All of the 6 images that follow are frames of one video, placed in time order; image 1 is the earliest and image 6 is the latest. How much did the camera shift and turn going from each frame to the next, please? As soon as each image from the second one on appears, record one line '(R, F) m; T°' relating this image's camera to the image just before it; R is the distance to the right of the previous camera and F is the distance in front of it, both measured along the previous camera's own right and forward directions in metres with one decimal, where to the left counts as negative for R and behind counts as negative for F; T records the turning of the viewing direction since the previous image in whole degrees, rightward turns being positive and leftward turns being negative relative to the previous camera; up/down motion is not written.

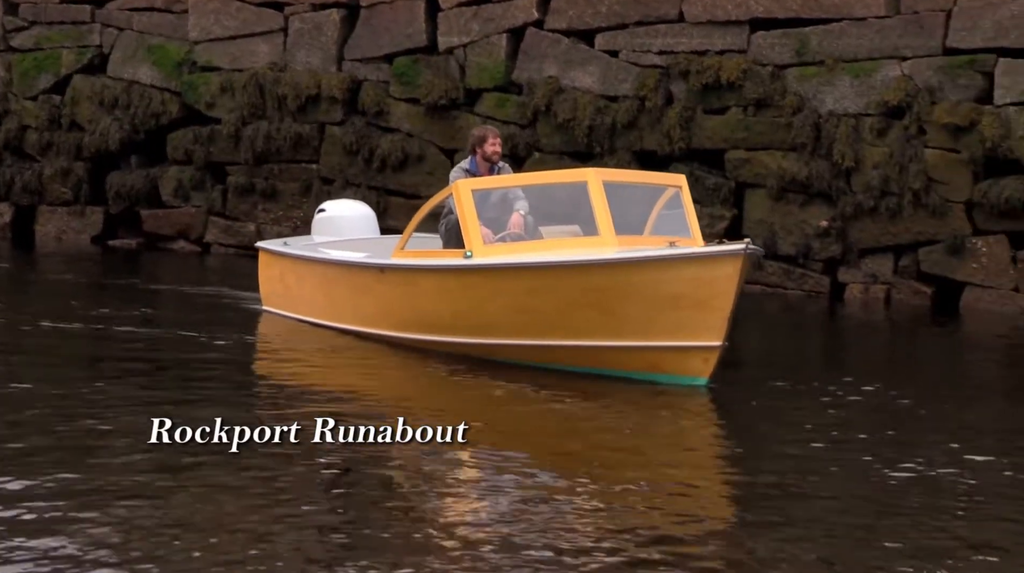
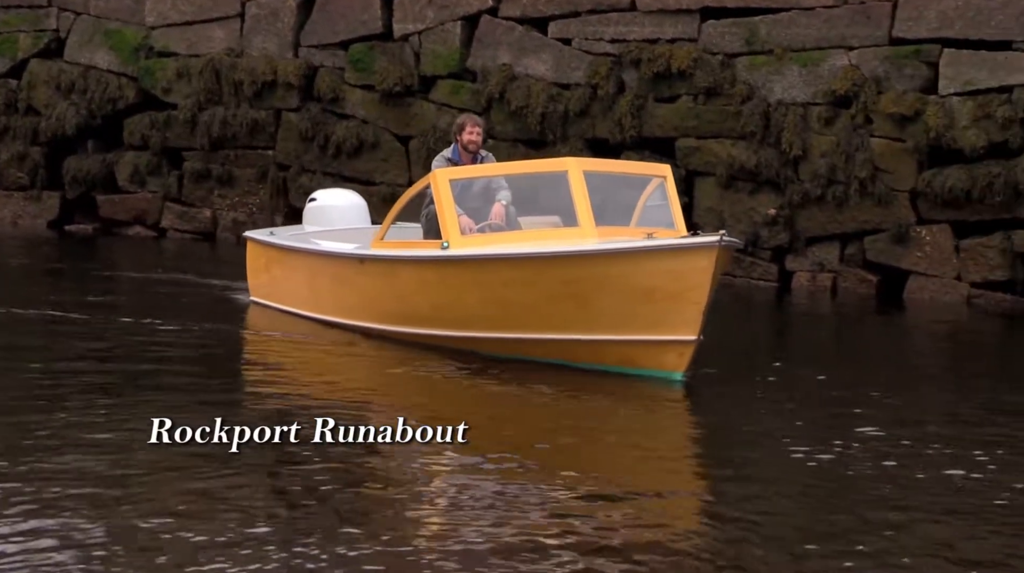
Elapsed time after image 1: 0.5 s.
(+0.3, -0.1) m; +1°
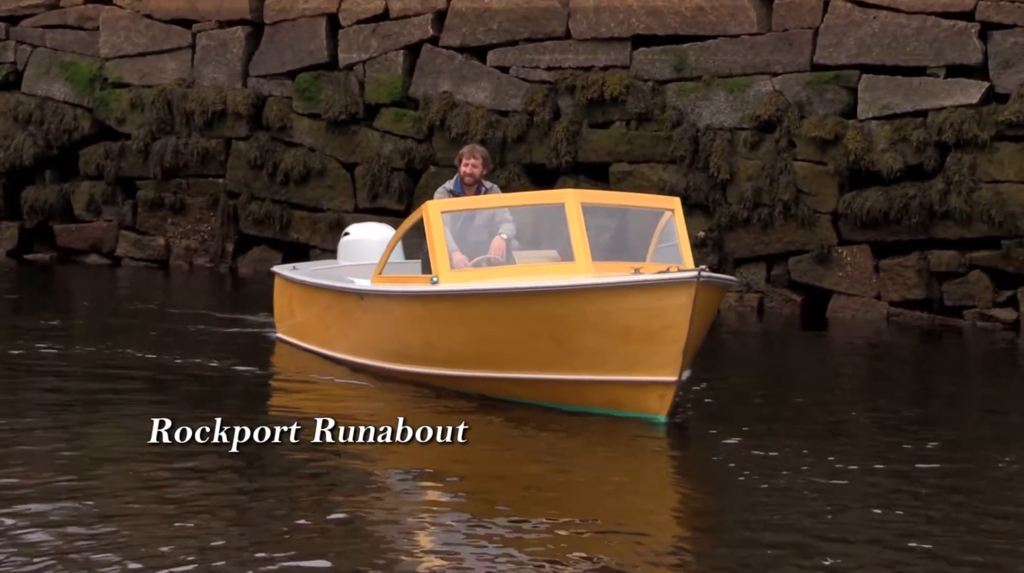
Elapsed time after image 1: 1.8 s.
(+0.6, -0.4) m; 0°
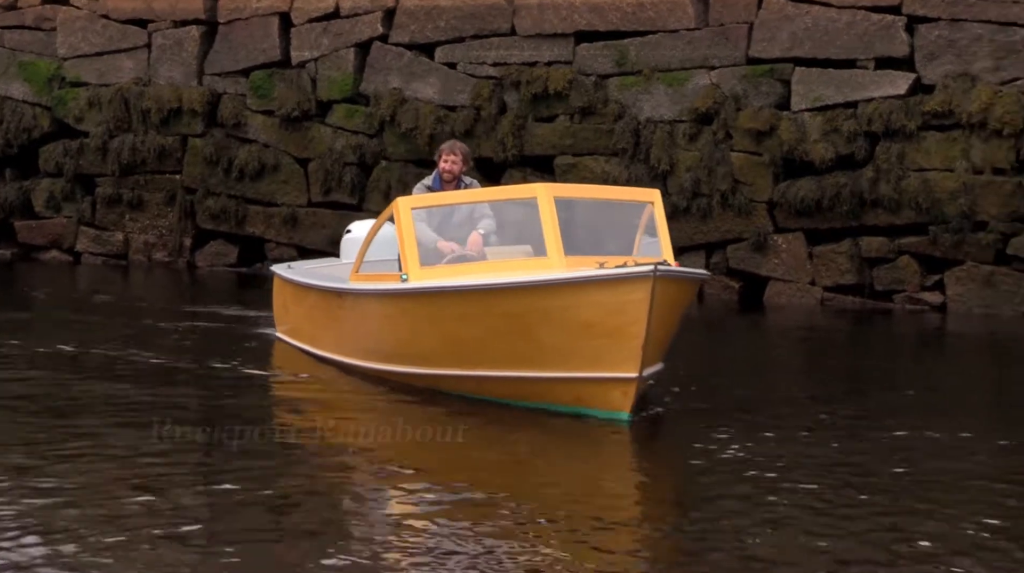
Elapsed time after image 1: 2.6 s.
(+0.3, -0.4) m; +1°
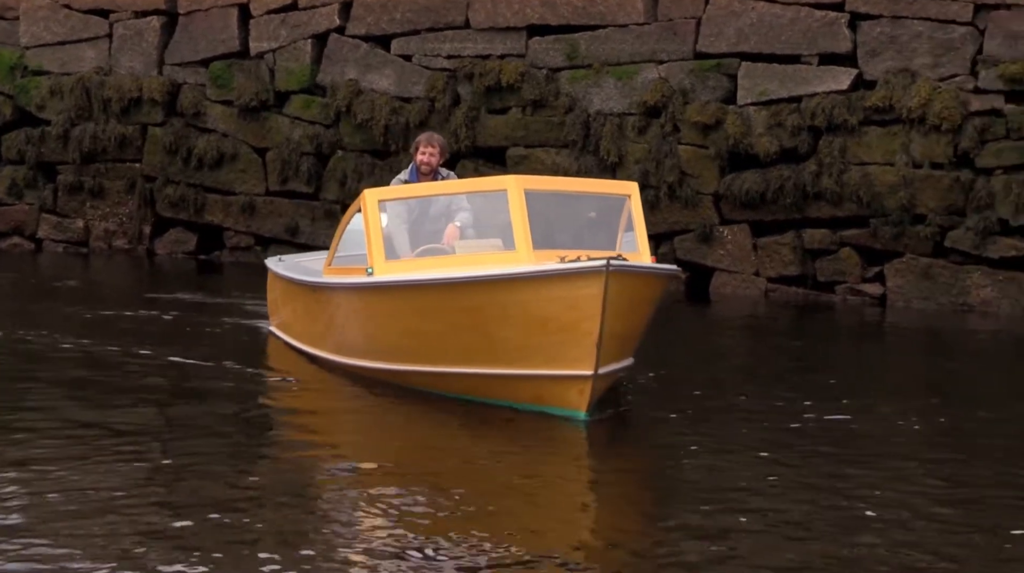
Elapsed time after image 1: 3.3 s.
(+0.3, -0.2) m; +1°
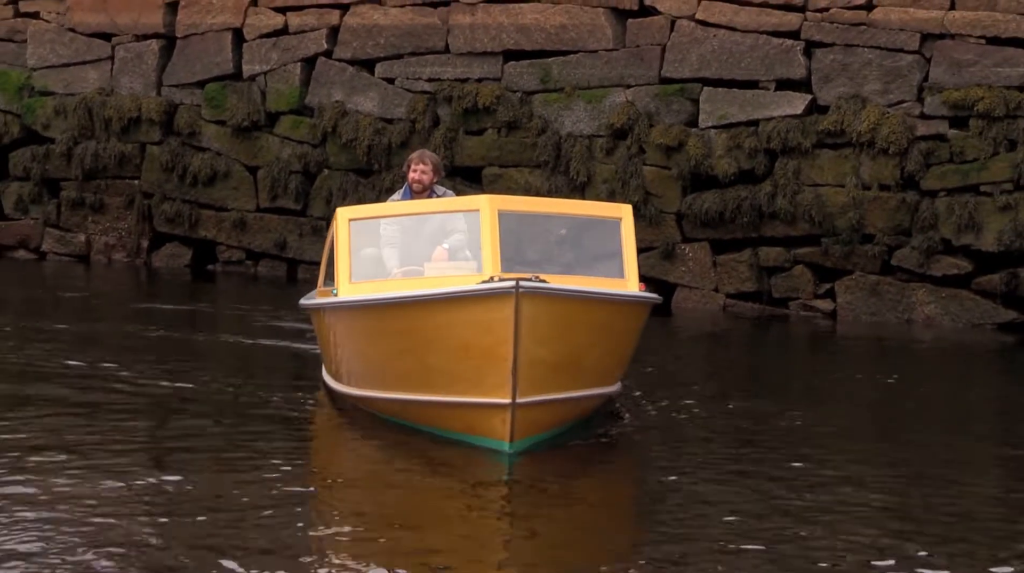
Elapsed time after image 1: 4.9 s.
(+0.6, -0.7) m; -1°
